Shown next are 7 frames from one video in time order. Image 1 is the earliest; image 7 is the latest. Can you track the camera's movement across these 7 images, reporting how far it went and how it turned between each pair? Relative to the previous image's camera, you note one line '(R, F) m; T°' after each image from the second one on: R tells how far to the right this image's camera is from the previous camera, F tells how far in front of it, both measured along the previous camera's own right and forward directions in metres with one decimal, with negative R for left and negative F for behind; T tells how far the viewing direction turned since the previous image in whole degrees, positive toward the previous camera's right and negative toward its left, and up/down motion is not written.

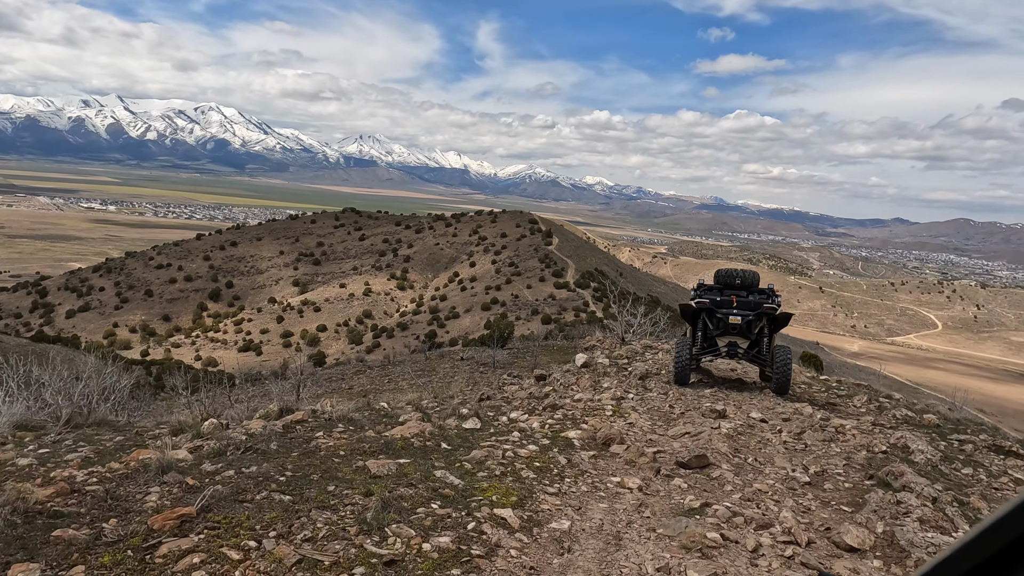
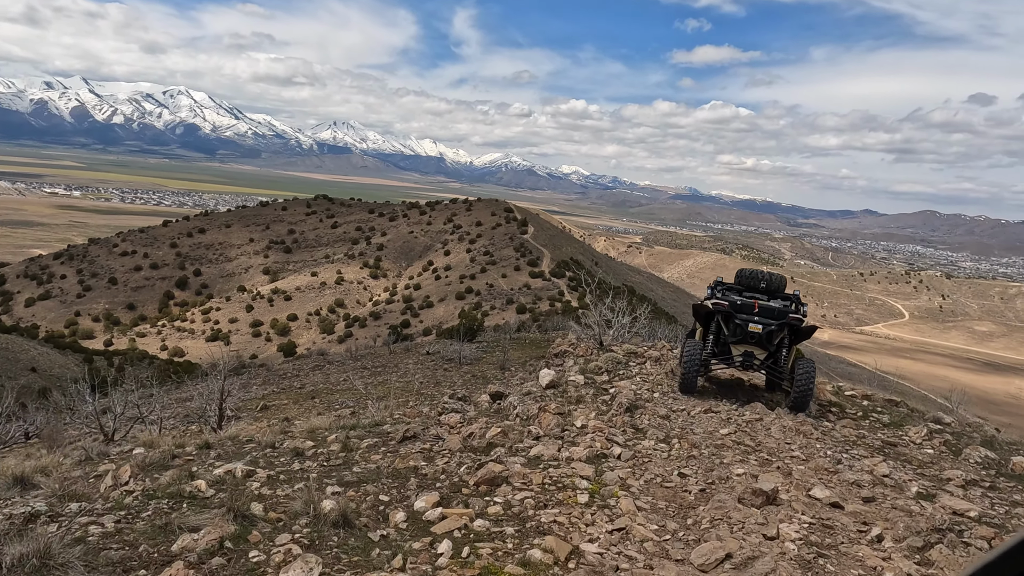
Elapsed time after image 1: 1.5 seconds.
(+0.3, +1.9) m; +2°
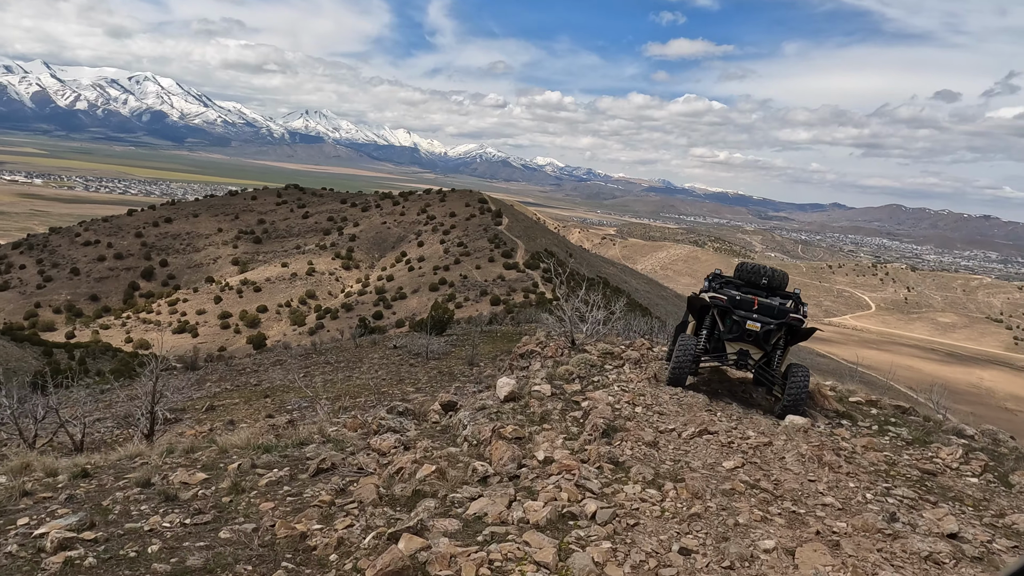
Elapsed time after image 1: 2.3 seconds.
(+0.2, +1.0) m; +2°
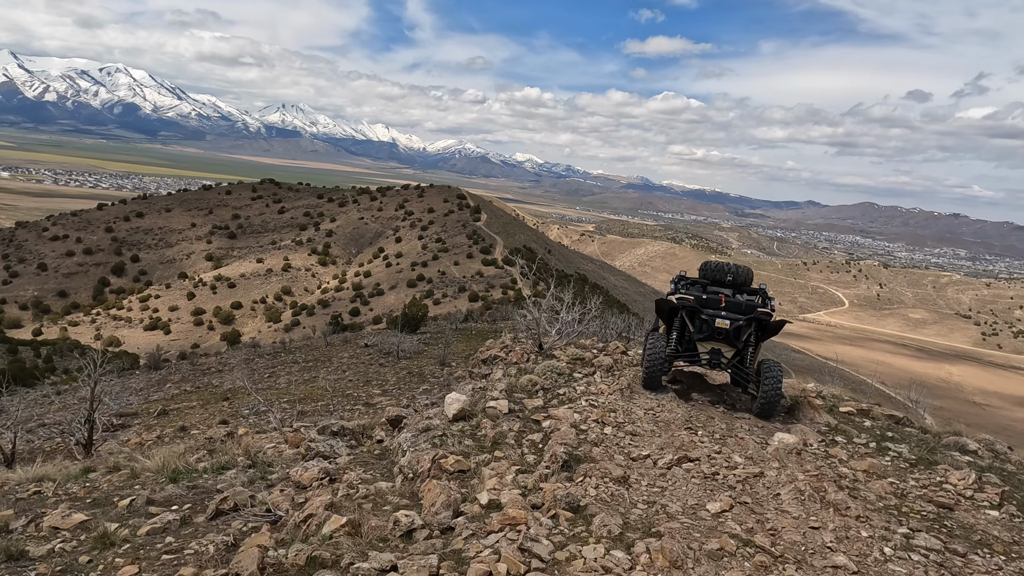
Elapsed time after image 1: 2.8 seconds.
(+0.2, +0.6) m; +2°
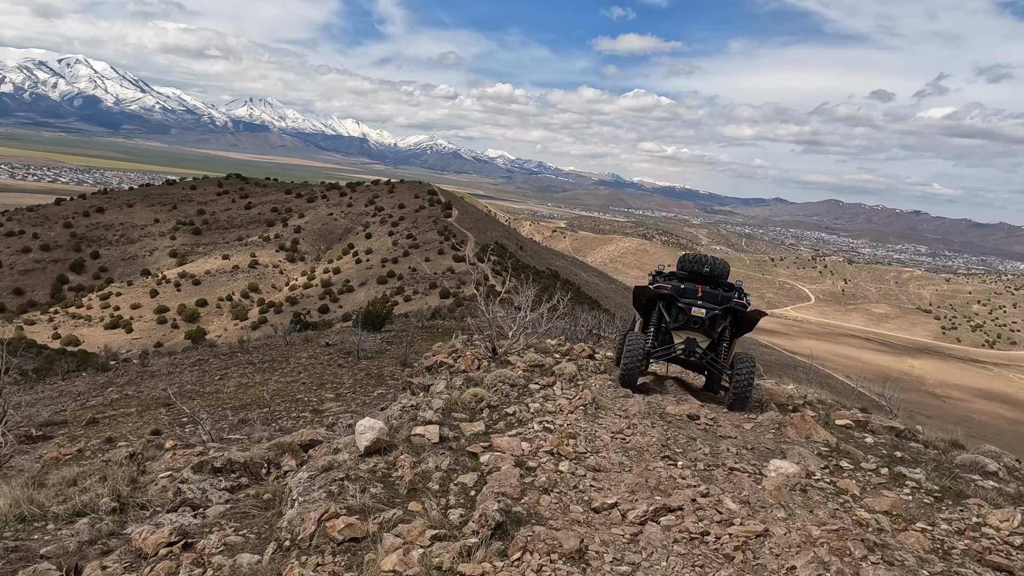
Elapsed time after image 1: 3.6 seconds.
(+0.2, +0.8) m; +2°
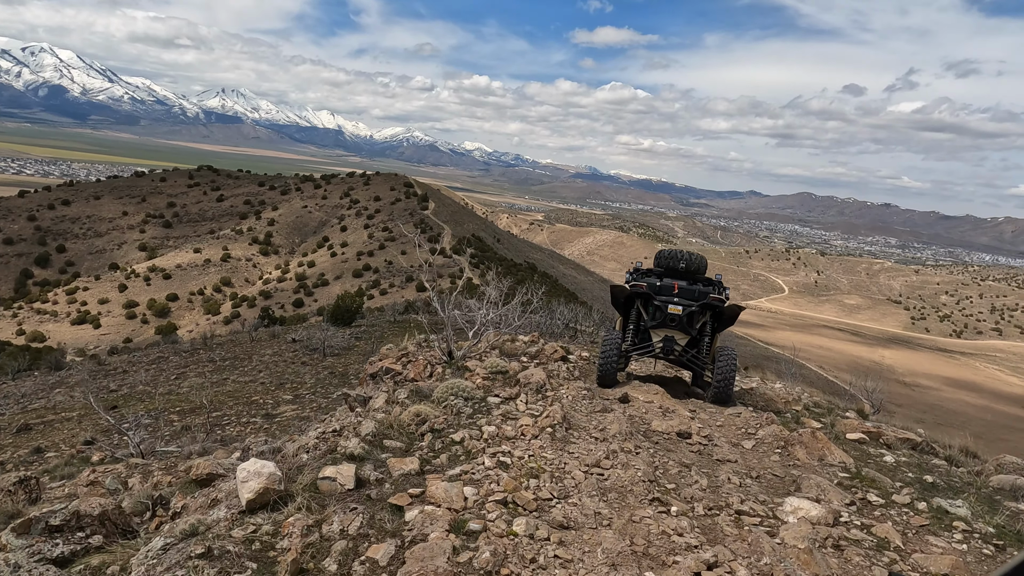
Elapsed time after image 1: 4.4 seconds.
(+0.1, +0.8) m; +2°
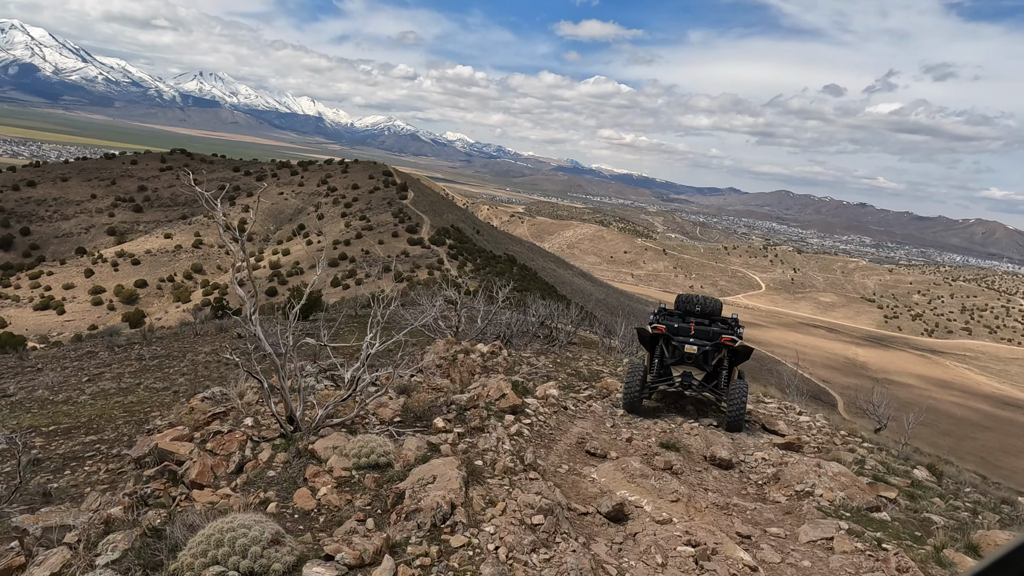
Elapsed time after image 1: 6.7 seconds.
(+0.3, +2.2) m; +2°
